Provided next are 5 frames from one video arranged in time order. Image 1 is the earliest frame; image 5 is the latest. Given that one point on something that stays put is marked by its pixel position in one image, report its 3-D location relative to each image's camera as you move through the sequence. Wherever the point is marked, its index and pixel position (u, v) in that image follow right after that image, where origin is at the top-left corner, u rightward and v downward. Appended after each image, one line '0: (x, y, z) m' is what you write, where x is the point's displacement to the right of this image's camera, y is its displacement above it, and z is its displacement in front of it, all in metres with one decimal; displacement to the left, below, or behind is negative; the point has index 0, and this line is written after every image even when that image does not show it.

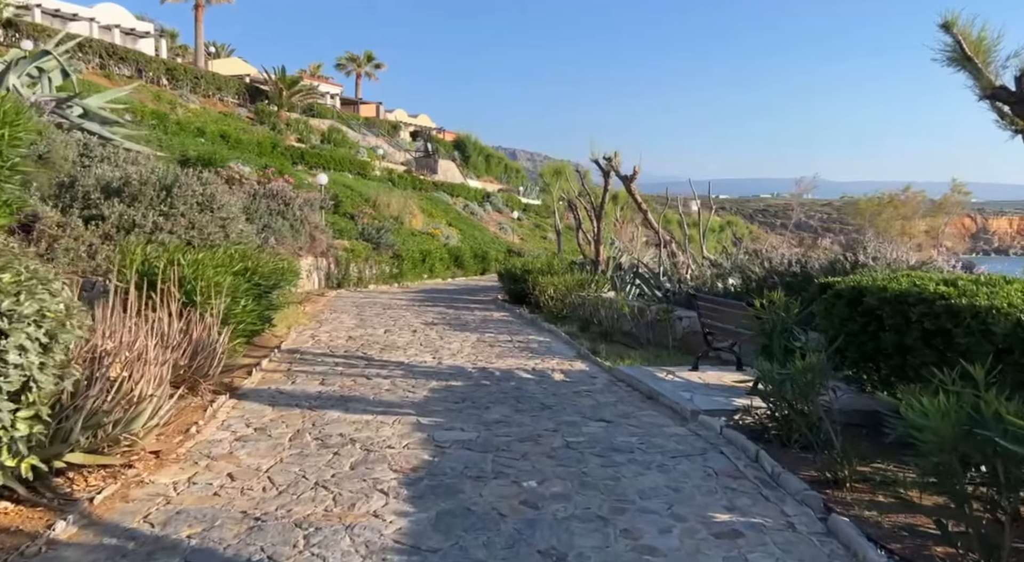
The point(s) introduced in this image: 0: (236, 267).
0: (-3.2, +0.2, +8.3) m
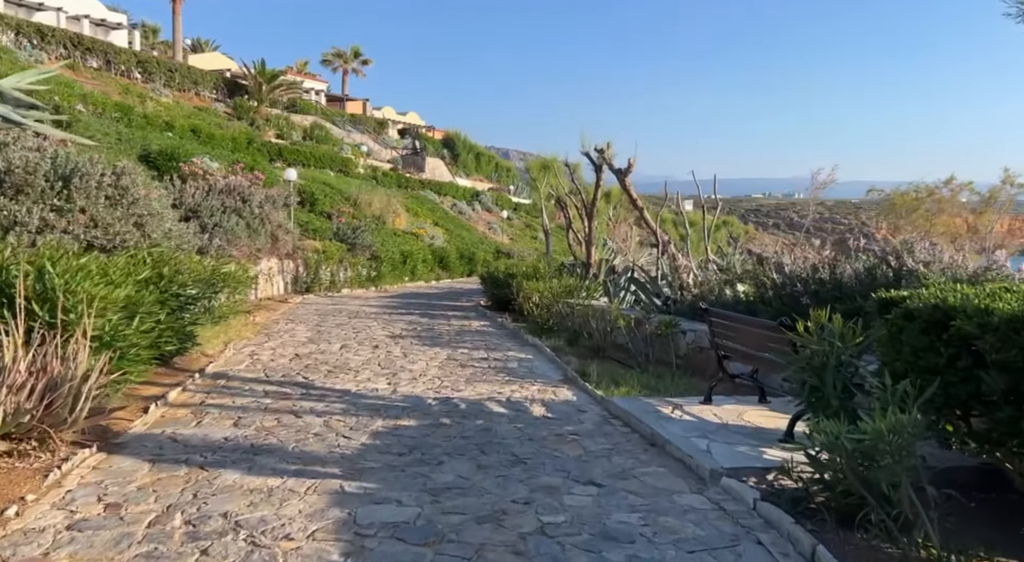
0: (-3.5, +0.1, +6.8) m
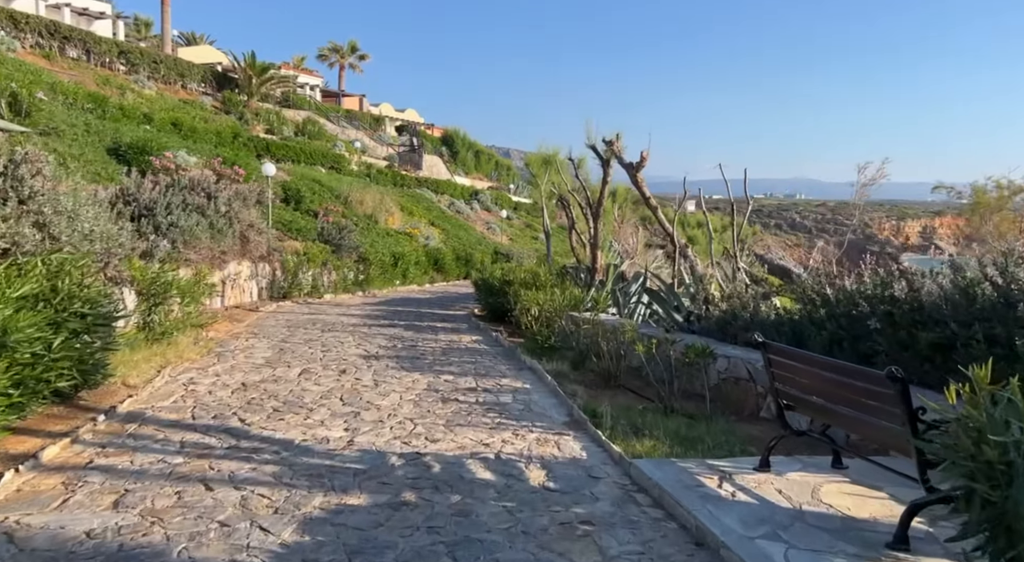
0: (-3.5, -0.1, +5.2) m
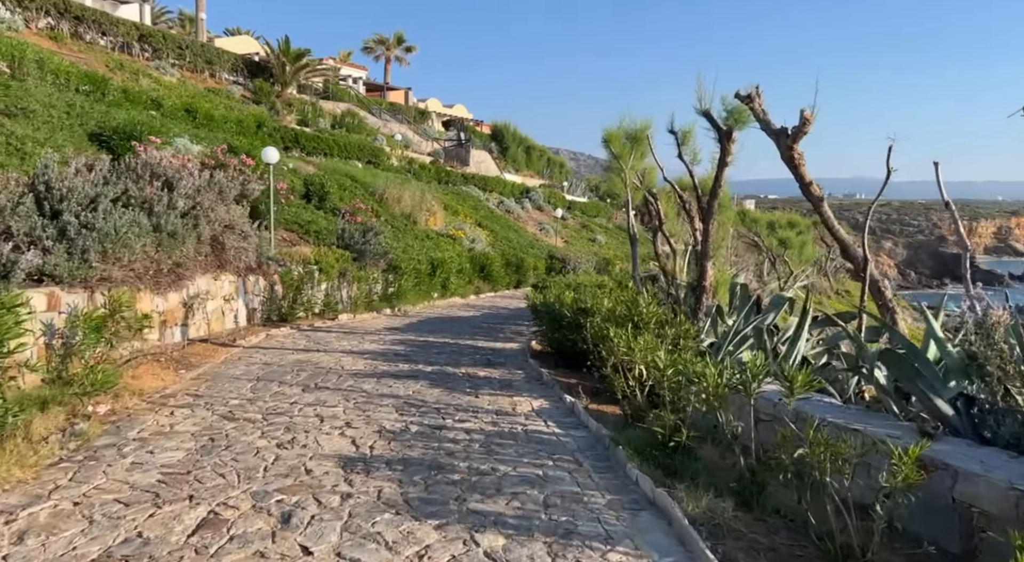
0: (-3.1, -0.4, +1.3) m
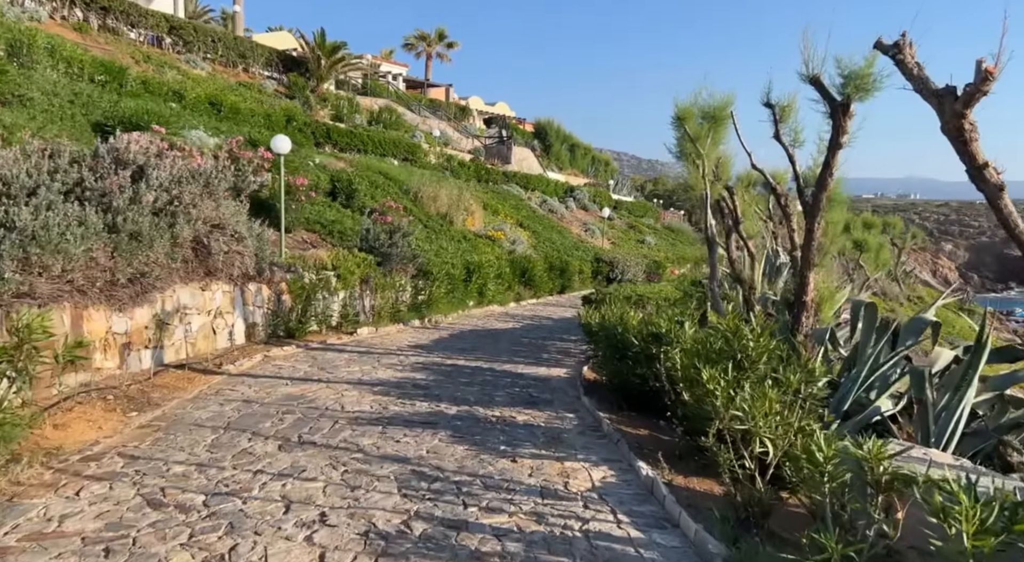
0: (-3.1, -0.5, -0.5) m
